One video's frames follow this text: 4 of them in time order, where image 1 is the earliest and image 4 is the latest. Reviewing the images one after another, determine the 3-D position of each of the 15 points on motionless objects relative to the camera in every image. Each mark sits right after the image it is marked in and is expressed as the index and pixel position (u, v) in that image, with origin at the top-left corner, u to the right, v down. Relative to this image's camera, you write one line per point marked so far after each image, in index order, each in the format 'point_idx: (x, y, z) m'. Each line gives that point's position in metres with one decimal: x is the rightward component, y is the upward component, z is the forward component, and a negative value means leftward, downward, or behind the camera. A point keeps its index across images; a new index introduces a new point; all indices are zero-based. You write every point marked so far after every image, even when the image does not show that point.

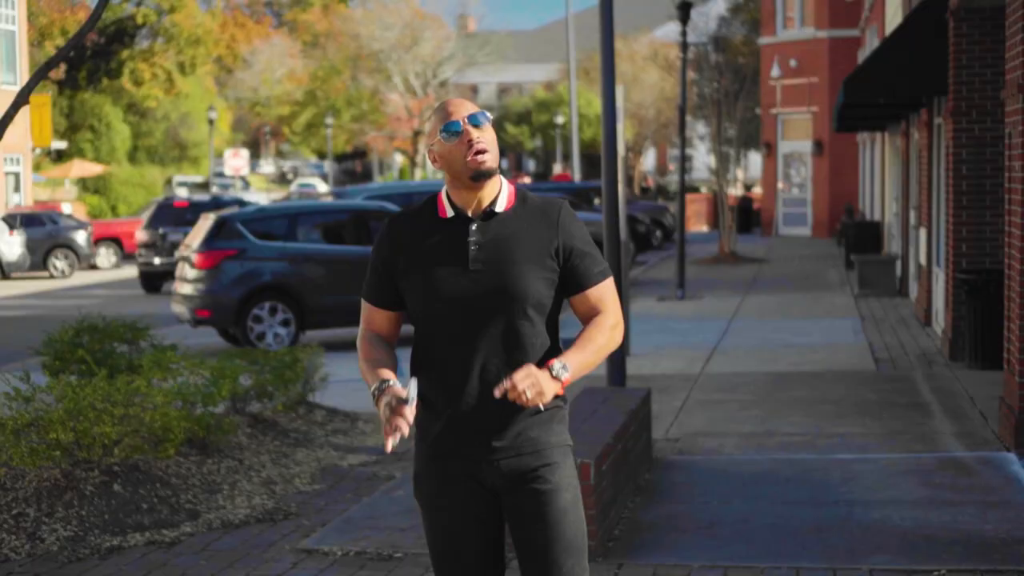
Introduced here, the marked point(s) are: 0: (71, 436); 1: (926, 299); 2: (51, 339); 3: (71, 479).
0: (-2.2, -0.7, +8.0) m
1: (+4.6, -0.1, +17.4) m
2: (-2.9, -0.3, +9.9) m
3: (-2.3, -1.0, +8.1) m
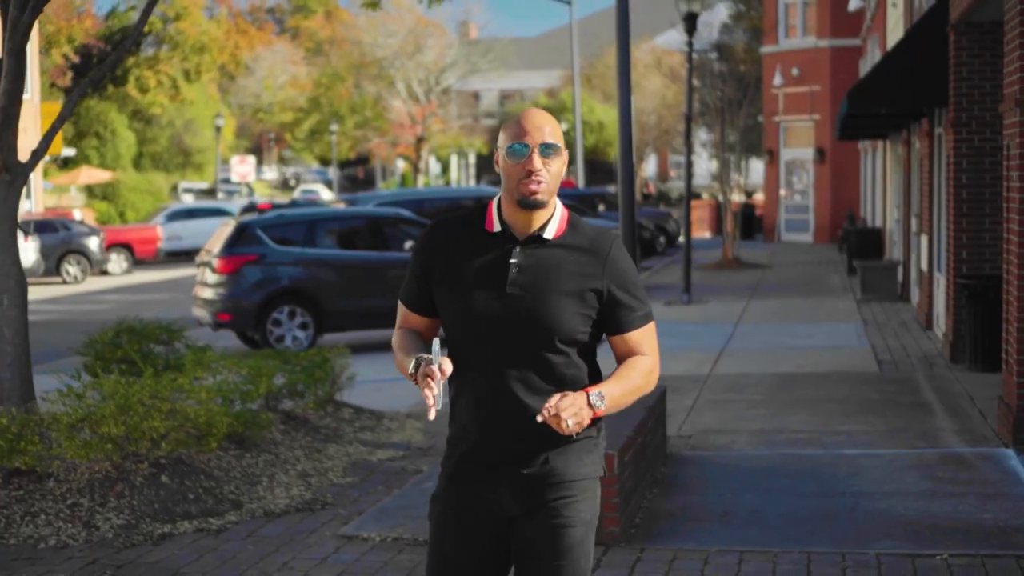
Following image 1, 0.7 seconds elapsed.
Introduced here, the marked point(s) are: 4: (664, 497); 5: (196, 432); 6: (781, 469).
0: (-2.1, -0.8, +8.4) m
1: (+4.7, -0.2, +17.9) m
2: (-2.8, -0.4, +10.4) m
3: (-2.1, -1.0, +8.5) m
4: (+0.8, -1.1, +8.6) m
5: (-1.8, -0.8, +8.8) m
6: (+1.6, -1.1, +9.3) m
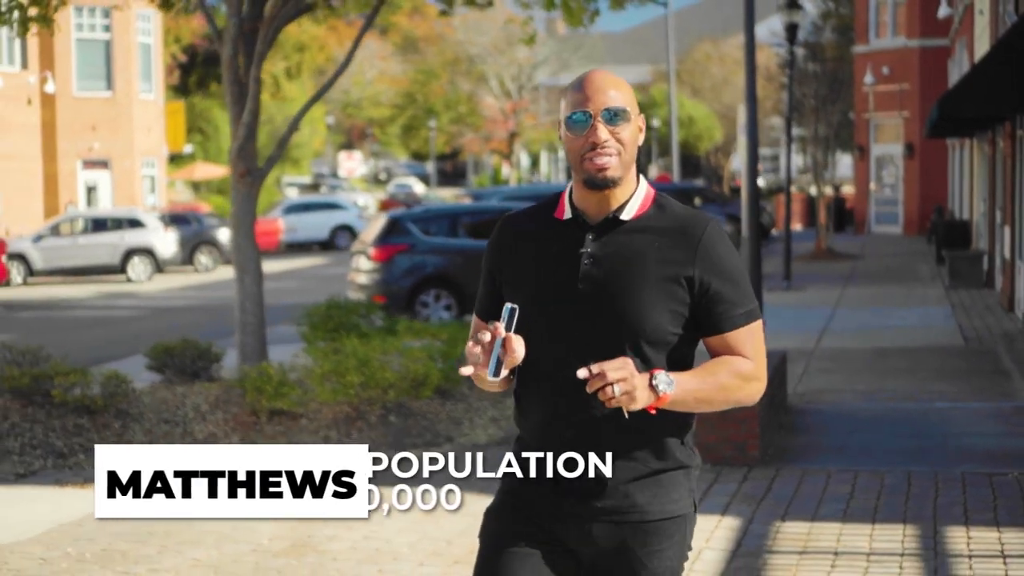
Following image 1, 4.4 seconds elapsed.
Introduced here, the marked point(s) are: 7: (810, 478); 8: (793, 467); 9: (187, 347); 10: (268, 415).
0: (-1.0, -0.6, +10.7) m
1: (+6.3, 0.0, +19.8) m
2: (-1.6, -0.2, +12.7) m
3: (-1.1, -0.9, +10.8) m
4: (+1.9, -1.0, +10.8) m
5: (-0.7, -0.7, +11.1) m
6: (+2.7, -0.9, +11.4) m
7: (+1.8, -1.1, +9.3) m
8: (+1.7, -1.1, +9.6) m
9: (-2.7, -0.5, +12.9) m
10: (-1.7, -0.9, +10.9) m
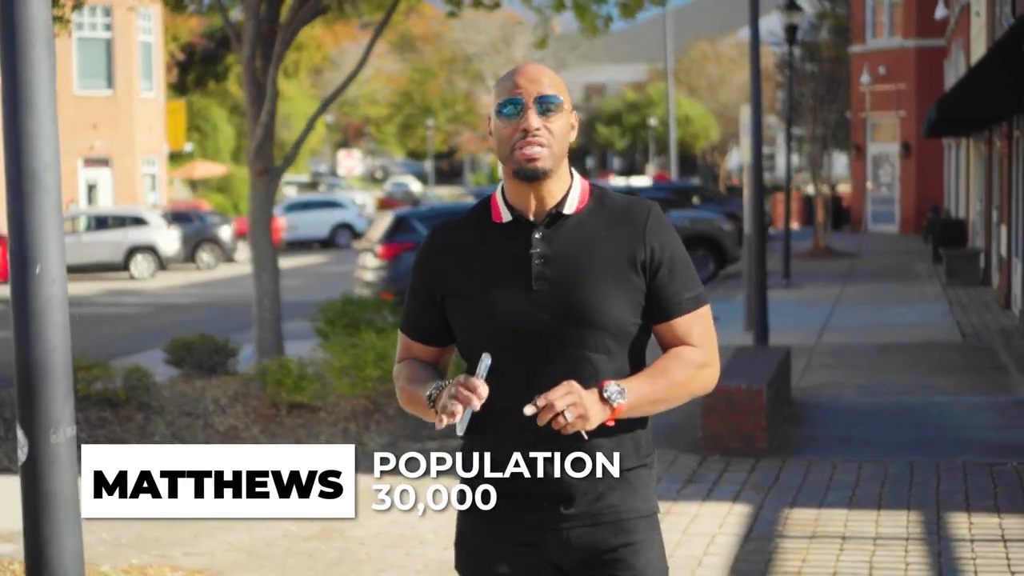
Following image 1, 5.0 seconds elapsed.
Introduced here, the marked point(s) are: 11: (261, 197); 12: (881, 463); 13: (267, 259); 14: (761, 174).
0: (-0.9, -0.6, +11.0) m
1: (+6.4, 0.0, +20.1) m
2: (-1.5, -0.2, +13.0) m
3: (-1.0, -0.8, +11.1) m
4: (+2.0, -1.0, +11.1) m
5: (-0.6, -0.6, +11.4) m
6: (+2.8, -0.9, +11.7) m
7: (+1.9, -1.1, +9.6) m
8: (+1.8, -1.1, +9.9) m
9: (-2.6, -0.4, +13.2) m
10: (-1.6, -0.9, +11.2) m
11: (-2.0, +0.7, +12.5) m
12: (+2.3, -1.1, +9.7) m
13: (-2.0, +0.2, +12.5) m
14: (+2.3, +1.1, +14.7) m
